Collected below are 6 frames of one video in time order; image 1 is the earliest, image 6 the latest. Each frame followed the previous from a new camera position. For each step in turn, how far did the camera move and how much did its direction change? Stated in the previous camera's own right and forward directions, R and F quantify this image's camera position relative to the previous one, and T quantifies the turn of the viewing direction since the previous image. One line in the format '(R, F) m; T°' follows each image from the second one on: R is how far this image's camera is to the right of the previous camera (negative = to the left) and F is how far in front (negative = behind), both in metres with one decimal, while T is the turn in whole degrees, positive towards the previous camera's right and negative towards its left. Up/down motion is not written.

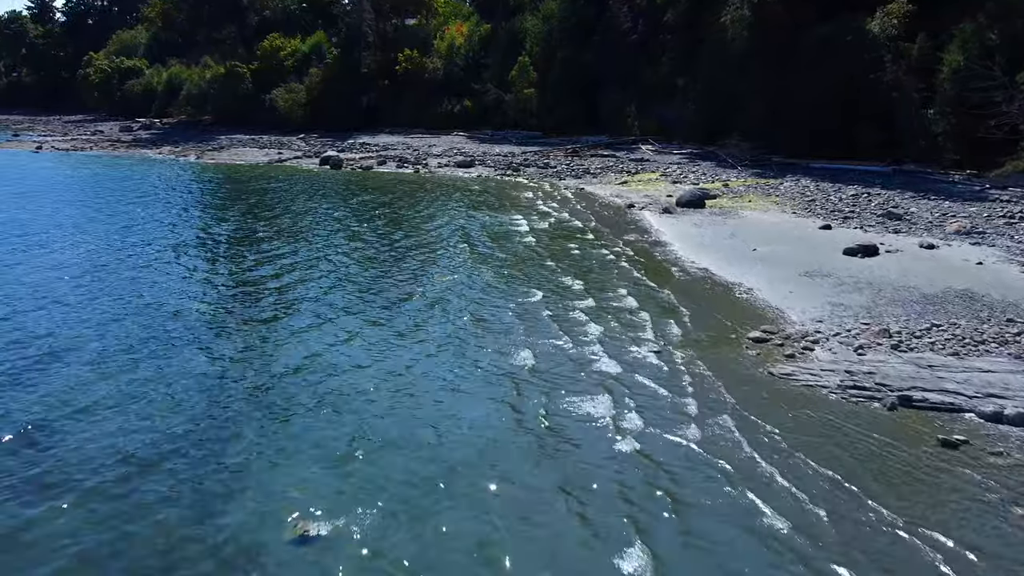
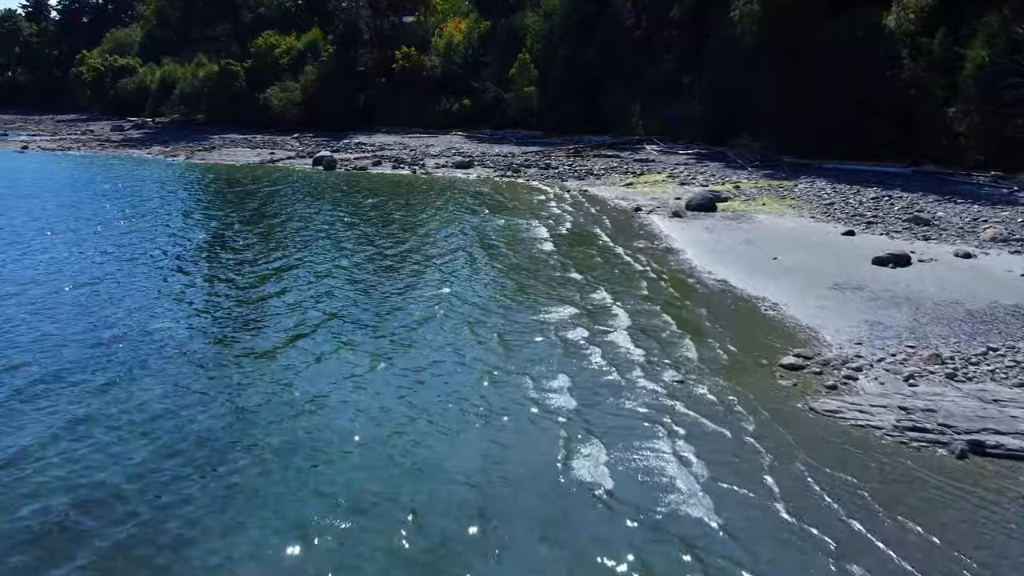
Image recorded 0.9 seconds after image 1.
(0.0, +1.6) m; 0°
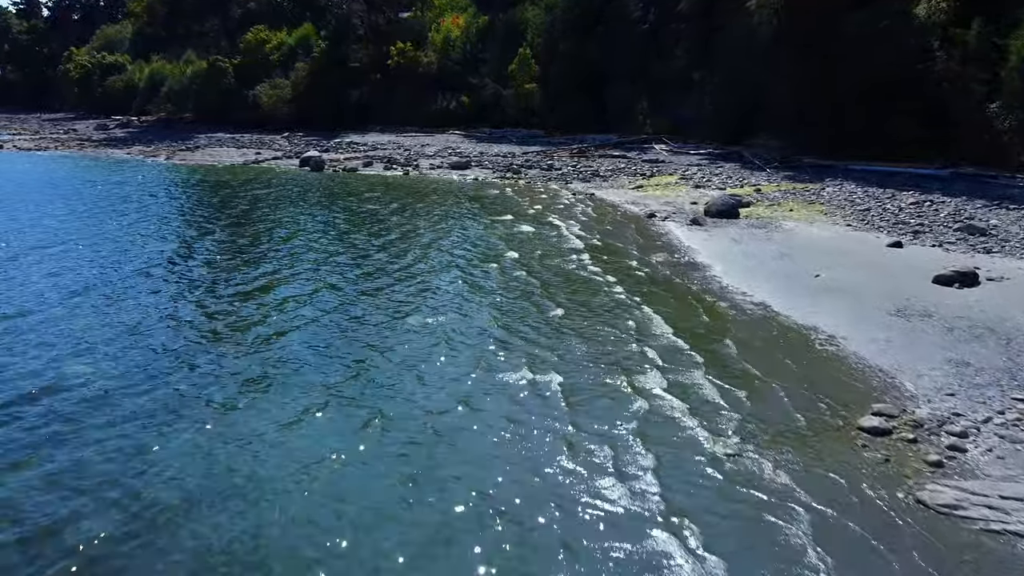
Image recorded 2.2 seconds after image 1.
(0.0, +2.8) m; 0°
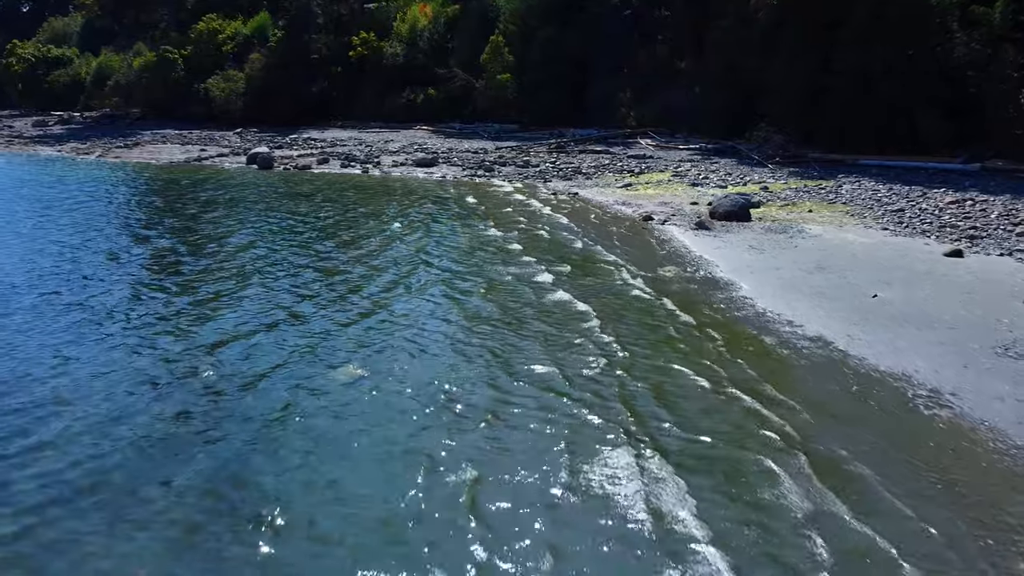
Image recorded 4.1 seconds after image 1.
(0.0, +4.0) m; +2°
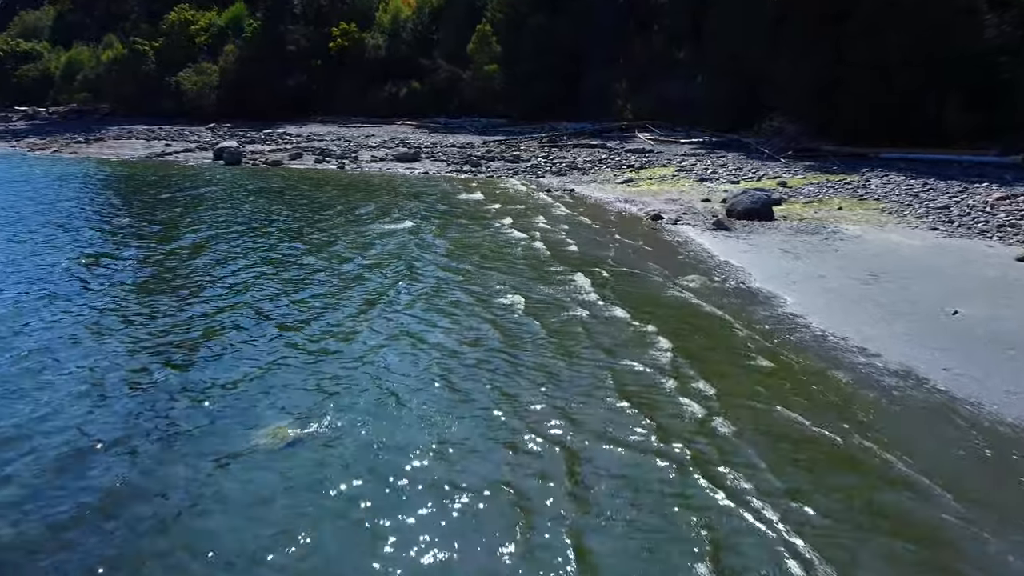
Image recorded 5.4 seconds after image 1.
(-0.1, +2.7) m; +1°
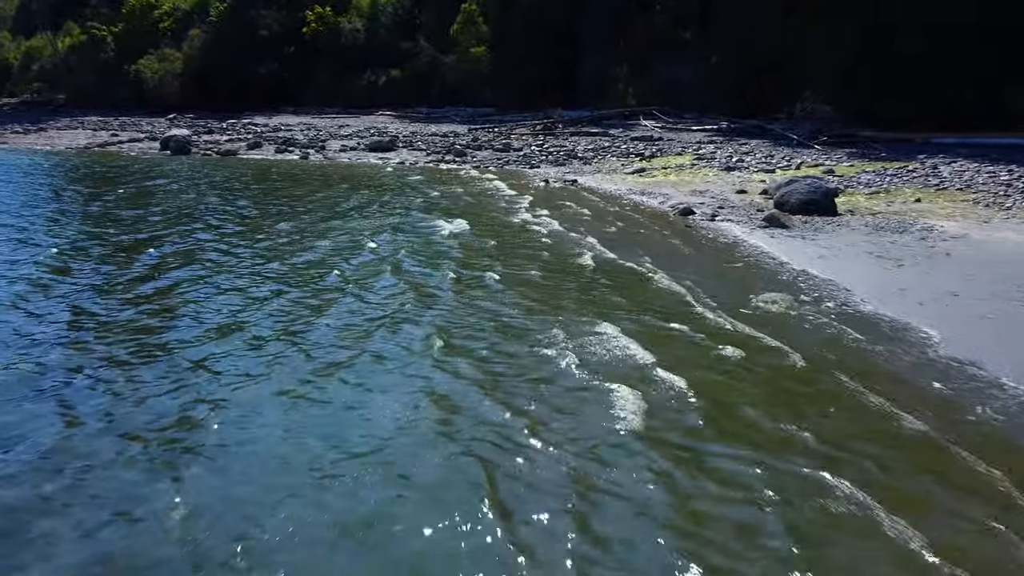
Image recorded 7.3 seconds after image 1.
(-0.1, +4.1) m; +1°
